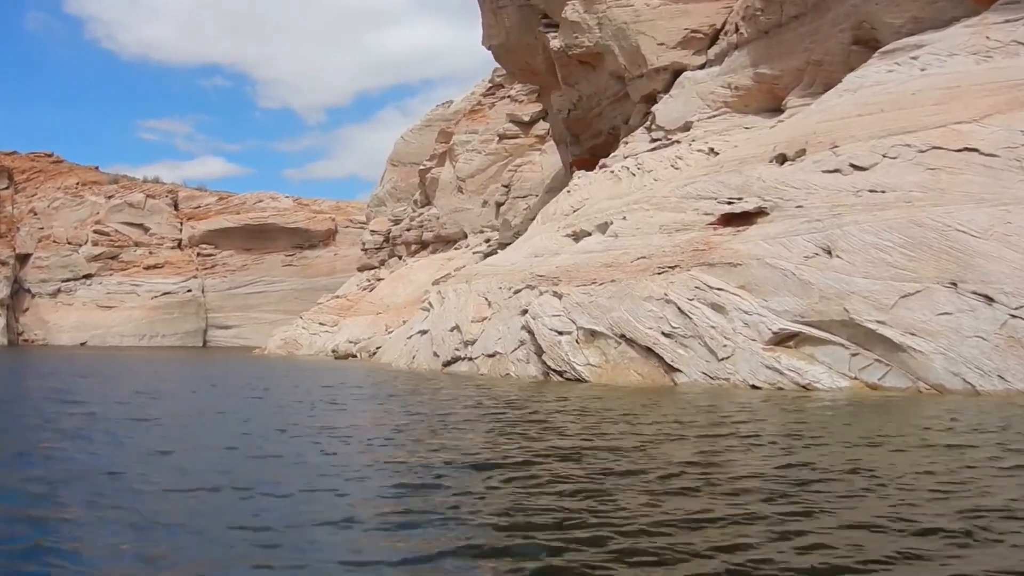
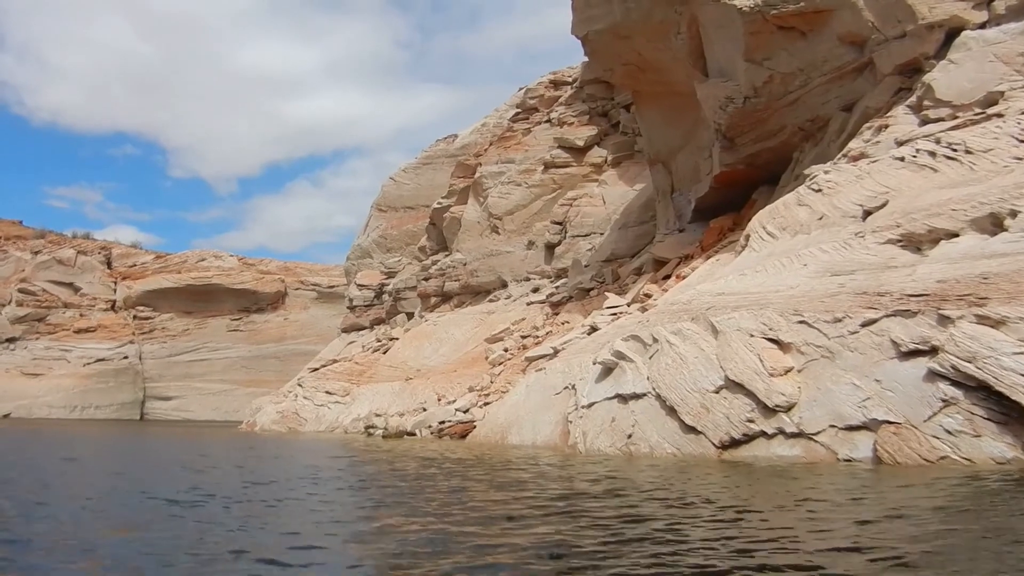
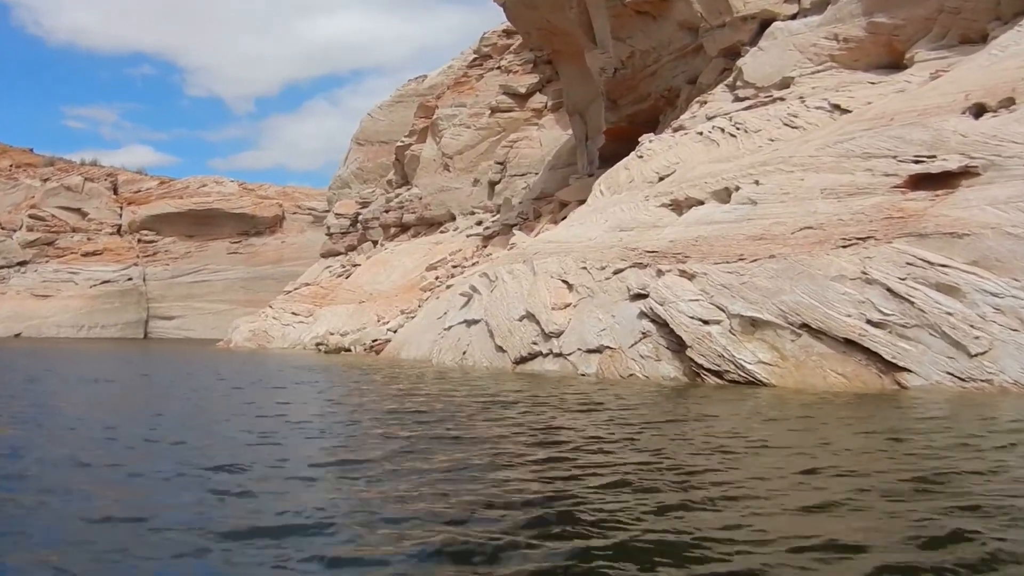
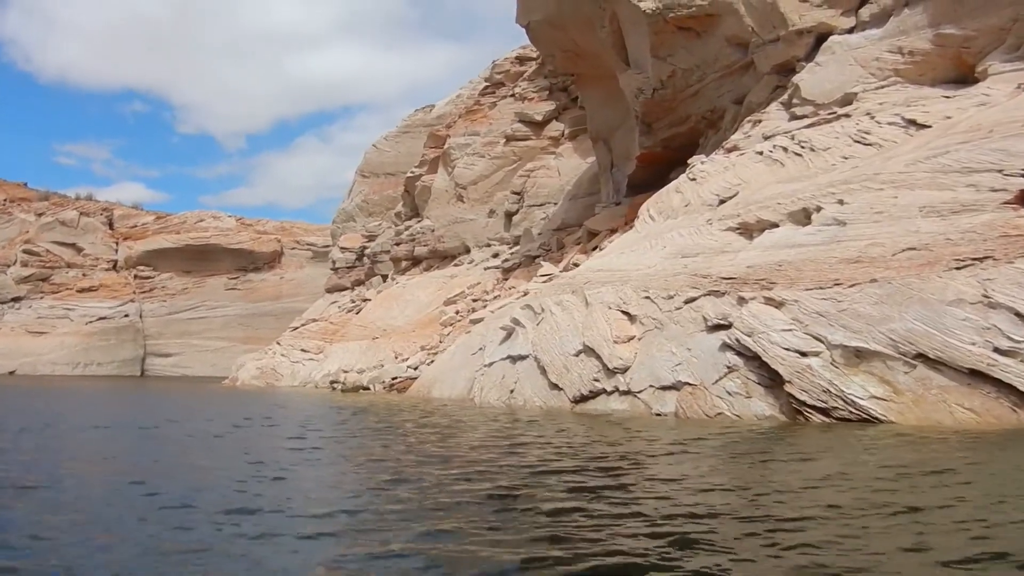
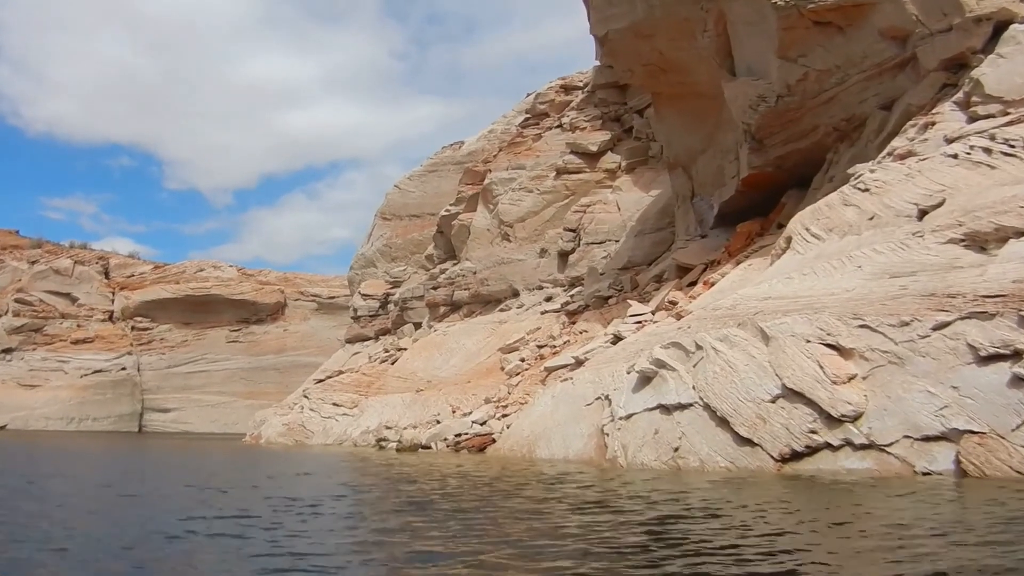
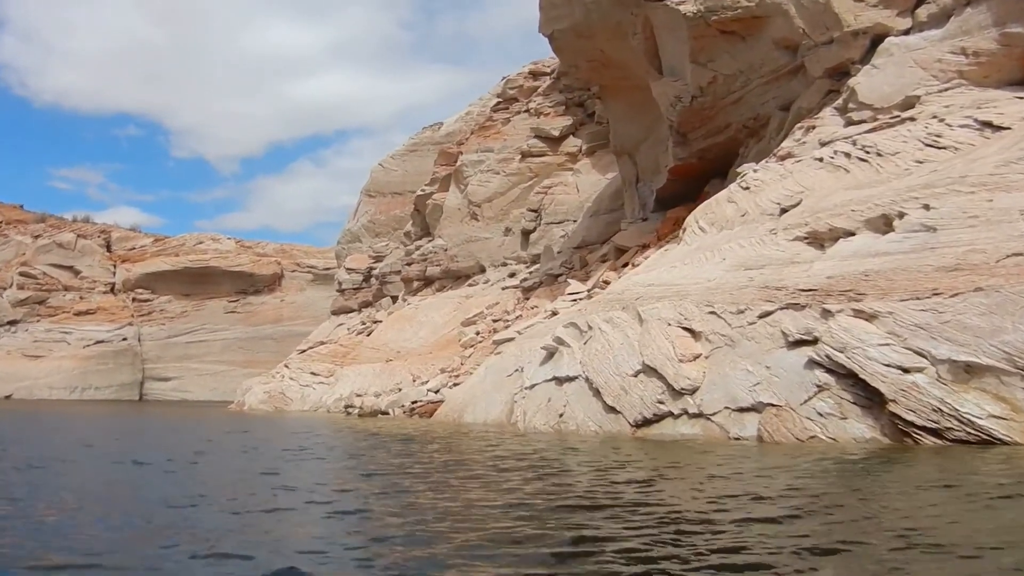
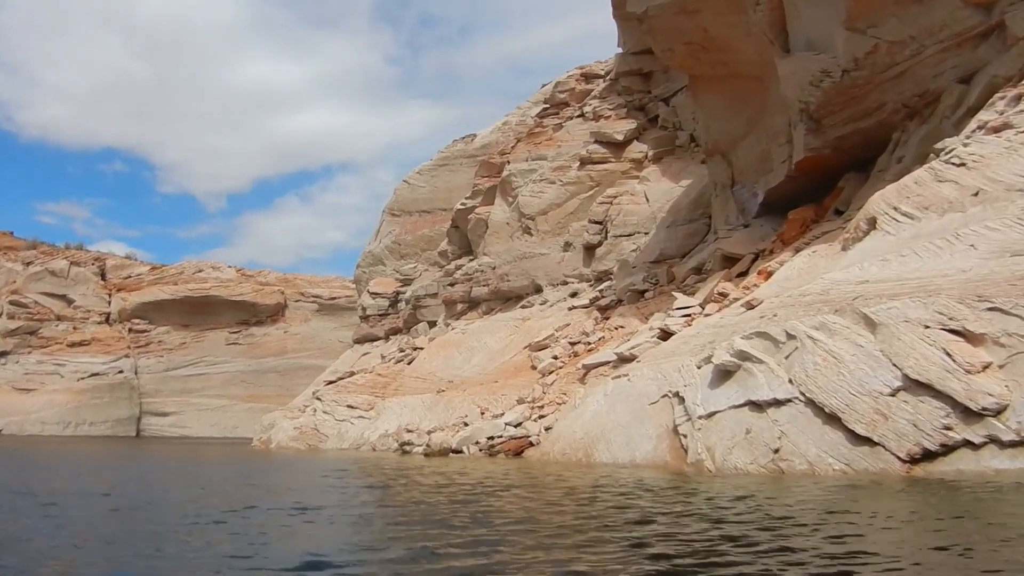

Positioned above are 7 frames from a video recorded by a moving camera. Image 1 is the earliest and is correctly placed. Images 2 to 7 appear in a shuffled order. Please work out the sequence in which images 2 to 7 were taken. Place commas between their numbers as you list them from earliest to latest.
3, 4, 6, 2, 5, 7
